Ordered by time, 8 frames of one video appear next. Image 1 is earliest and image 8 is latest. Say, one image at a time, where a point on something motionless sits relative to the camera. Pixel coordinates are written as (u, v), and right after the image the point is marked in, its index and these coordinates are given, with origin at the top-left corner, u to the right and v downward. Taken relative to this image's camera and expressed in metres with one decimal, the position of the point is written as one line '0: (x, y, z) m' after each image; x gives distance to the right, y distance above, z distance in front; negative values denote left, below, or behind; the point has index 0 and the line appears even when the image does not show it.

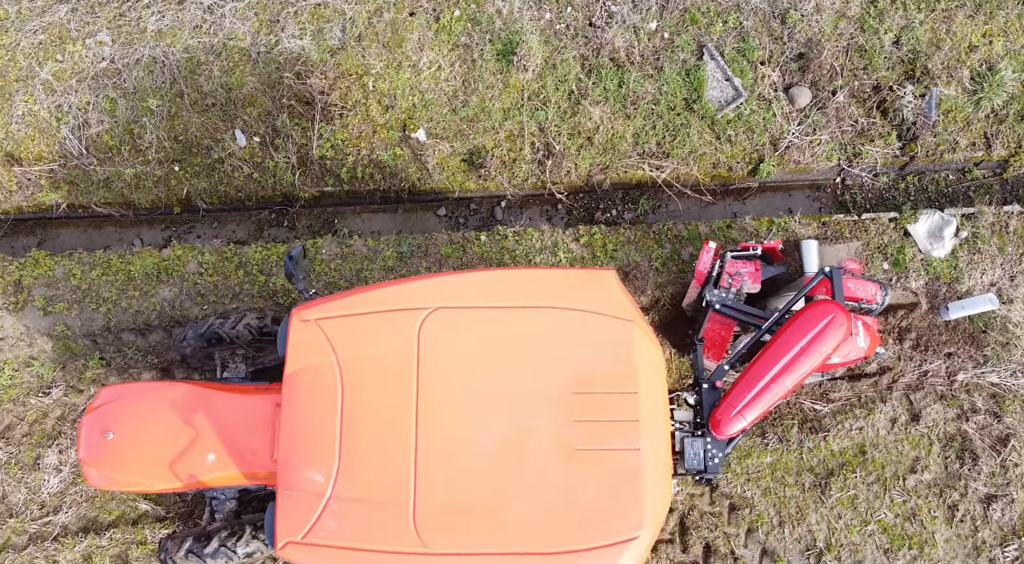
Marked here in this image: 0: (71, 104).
0: (-3.0, +1.2, +5.5) m
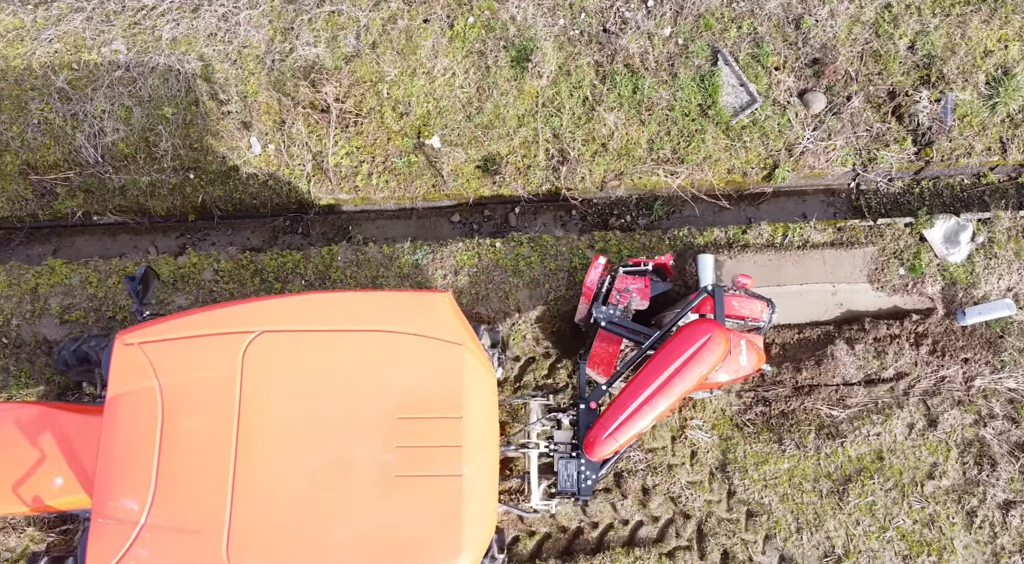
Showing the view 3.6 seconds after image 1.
0: (-2.9, +1.2, +5.5) m
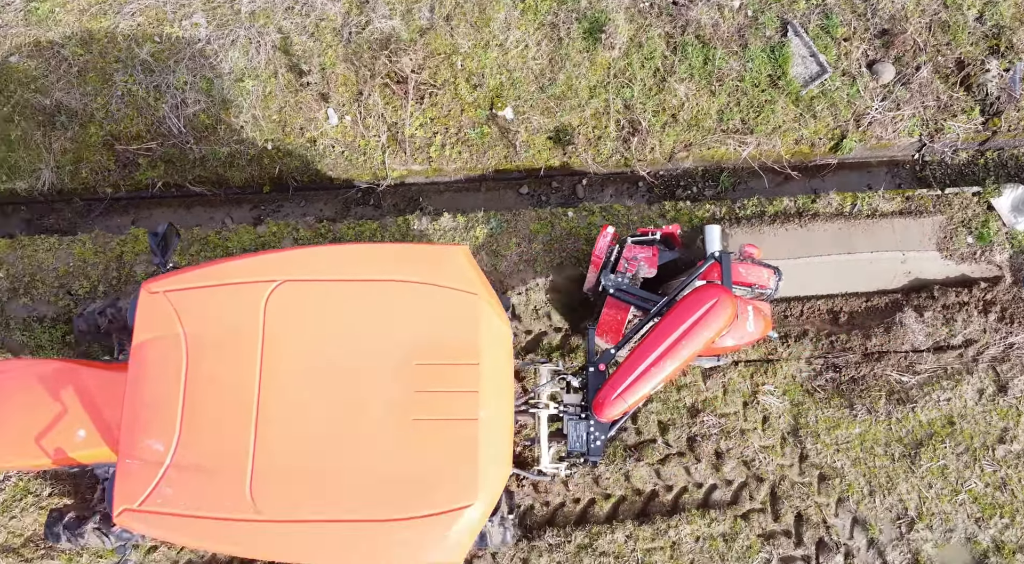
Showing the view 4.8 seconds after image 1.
0: (-2.4, +1.4, +5.7) m
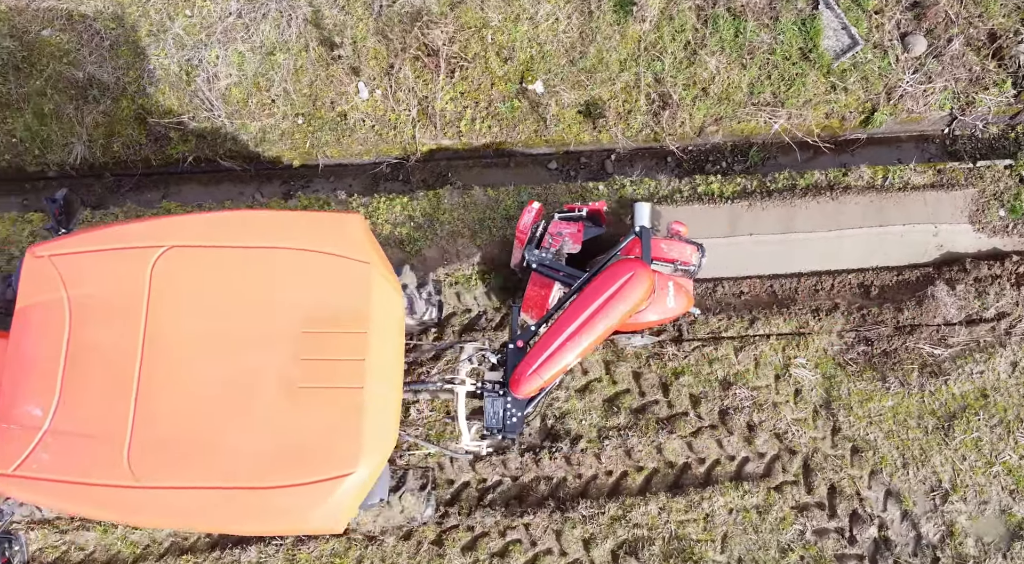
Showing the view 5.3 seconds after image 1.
0: (-2.2, +1.6, +5.7) m
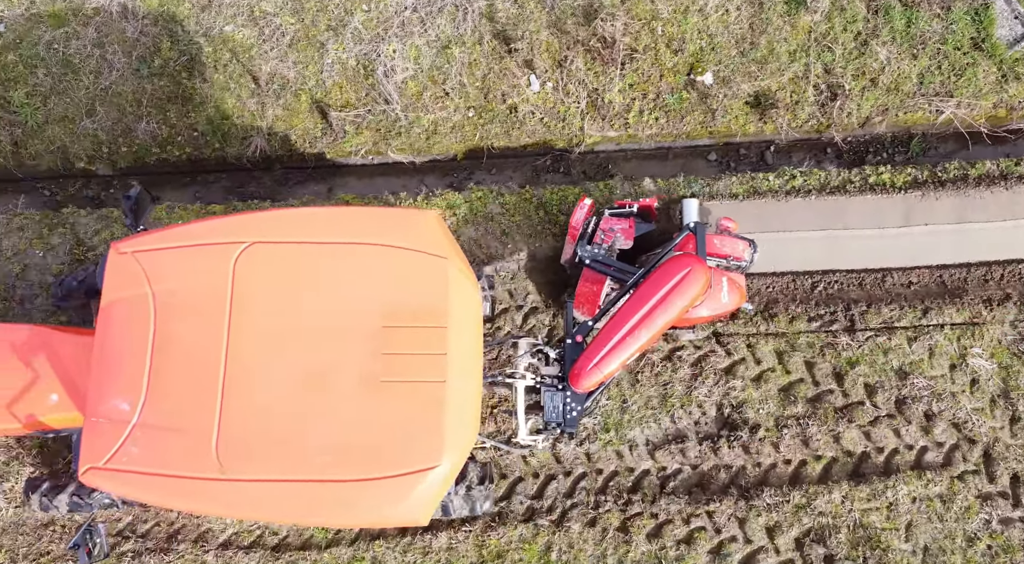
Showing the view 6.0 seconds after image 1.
0: (-0.9, +1.7, +5.7) m
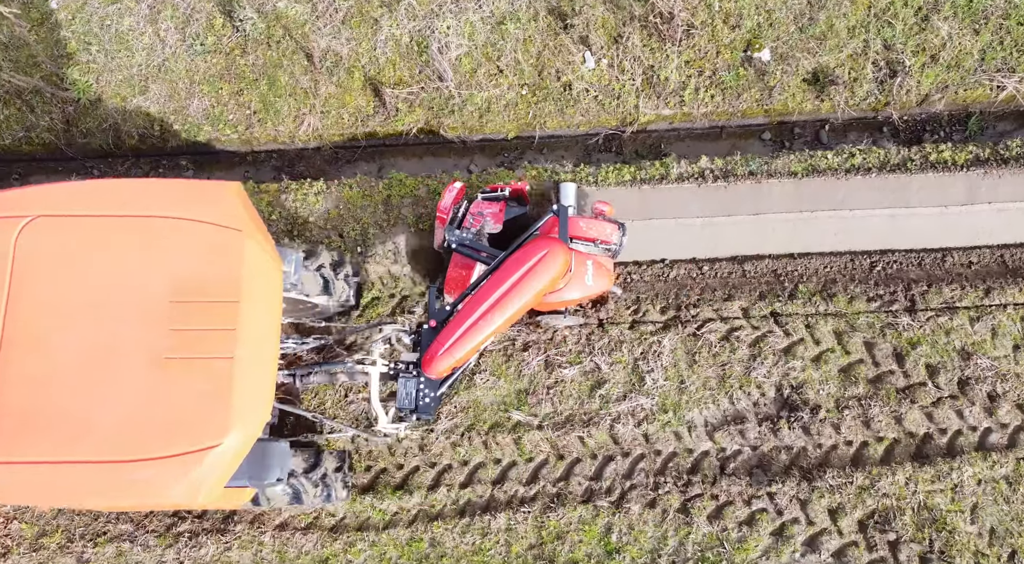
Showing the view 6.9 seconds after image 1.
0: (-0.6, +1.8, +5.7) m
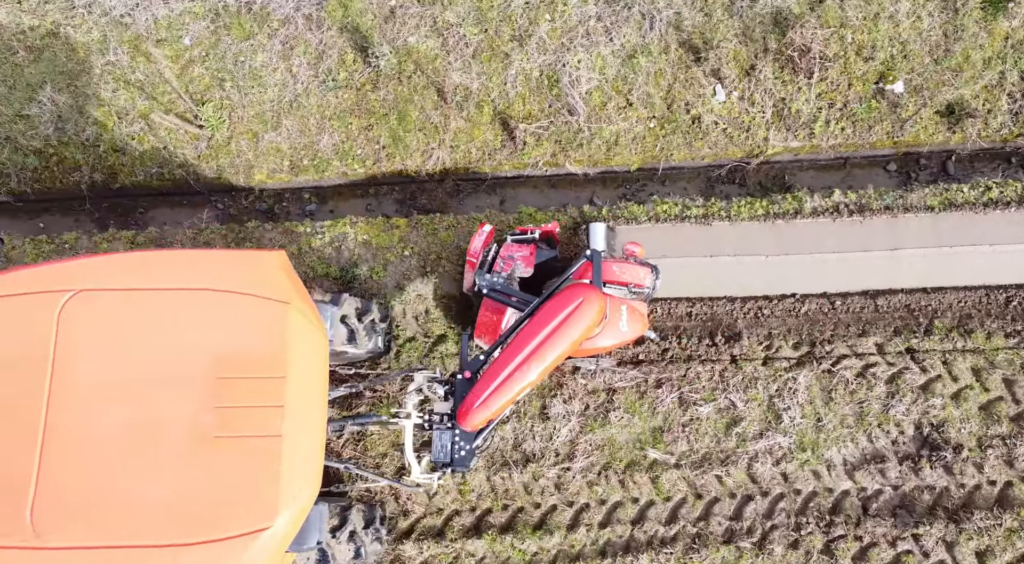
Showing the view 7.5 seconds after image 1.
0: (+0.4, +1.5, +5.6) m
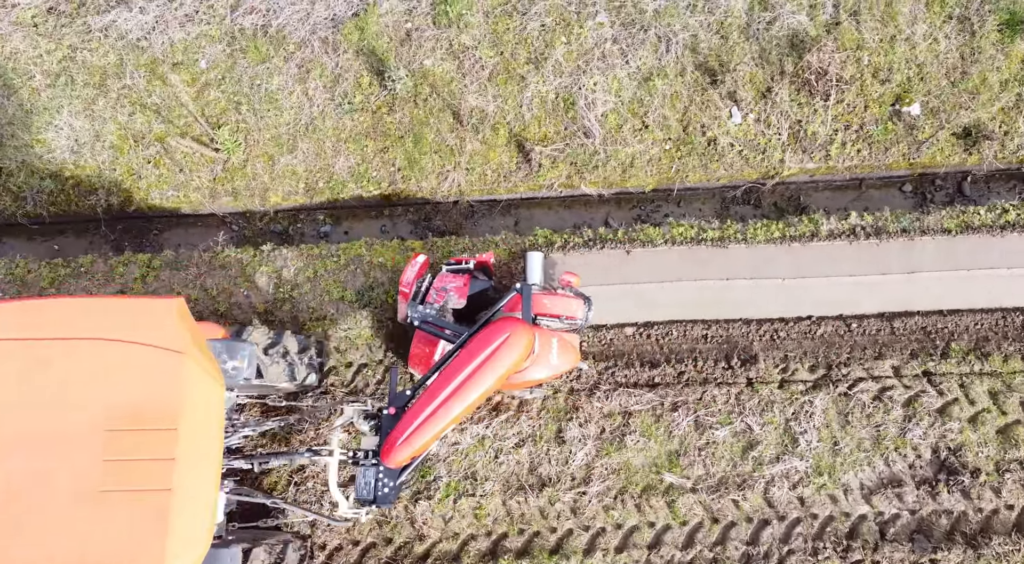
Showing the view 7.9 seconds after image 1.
0: (+0.5, +1.4, +5.6) m
